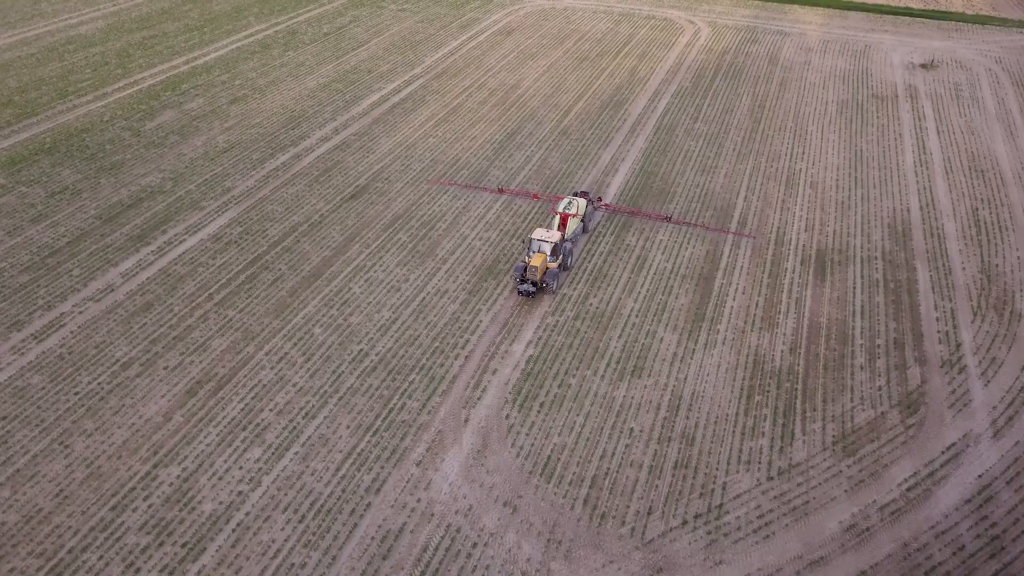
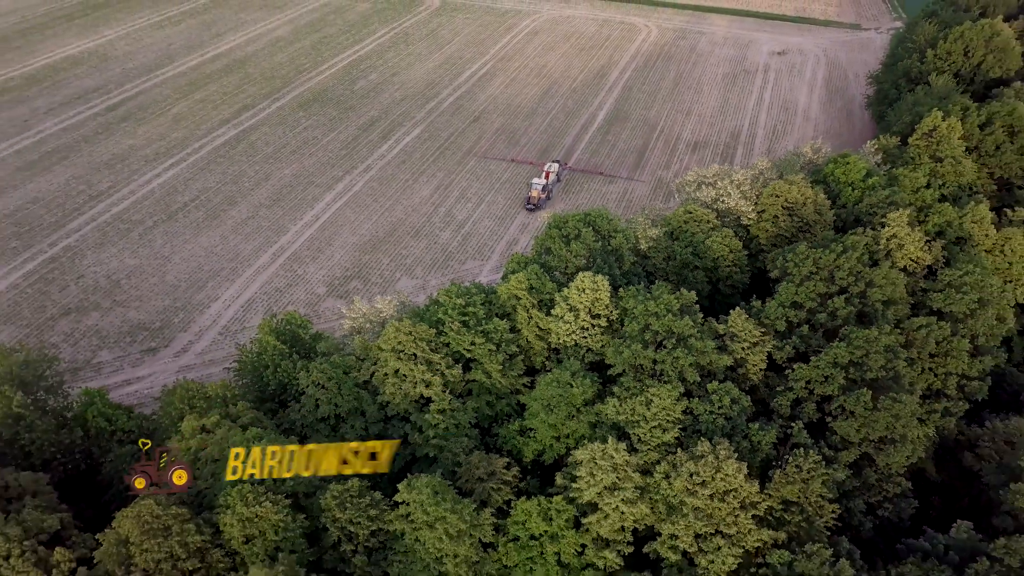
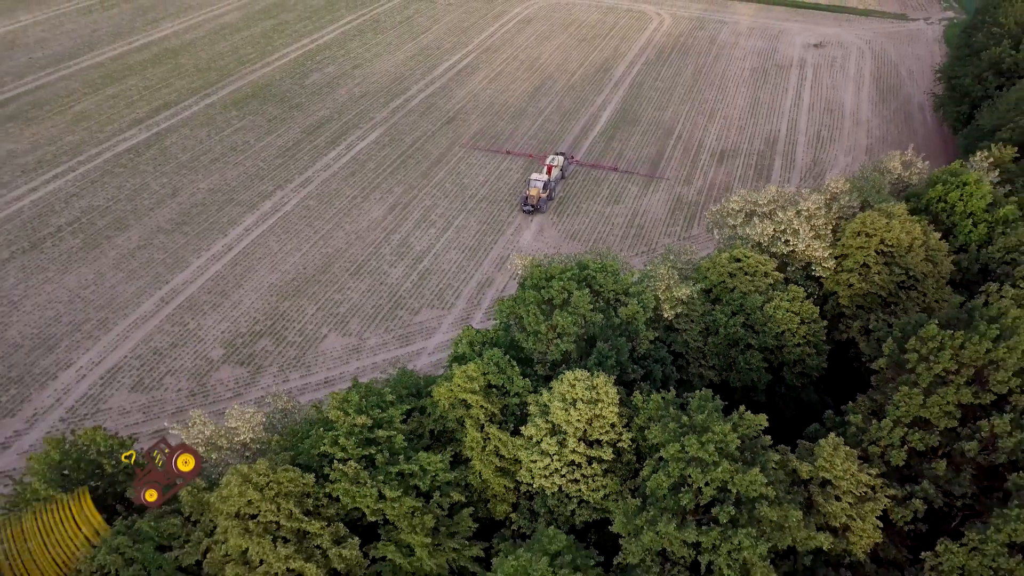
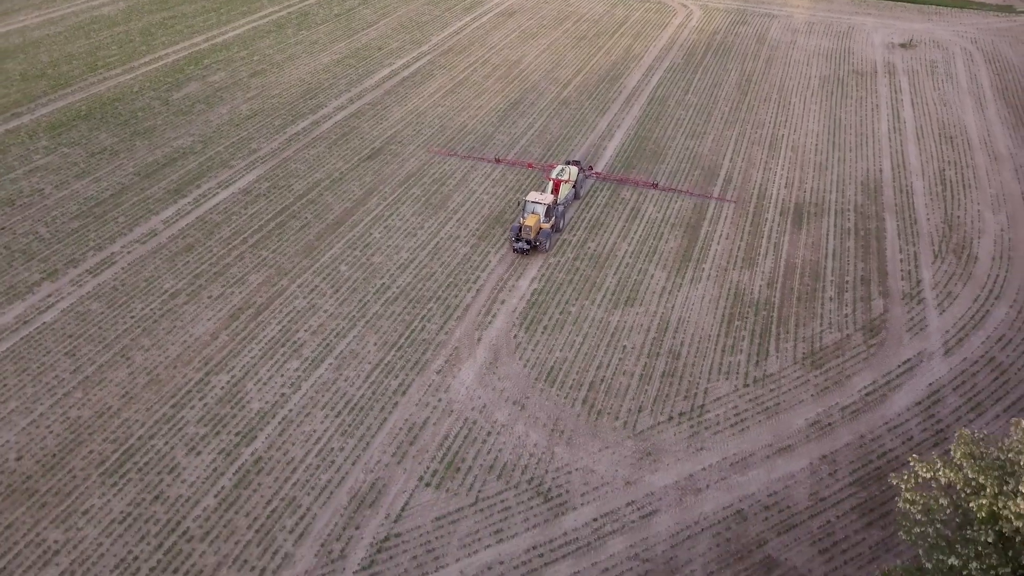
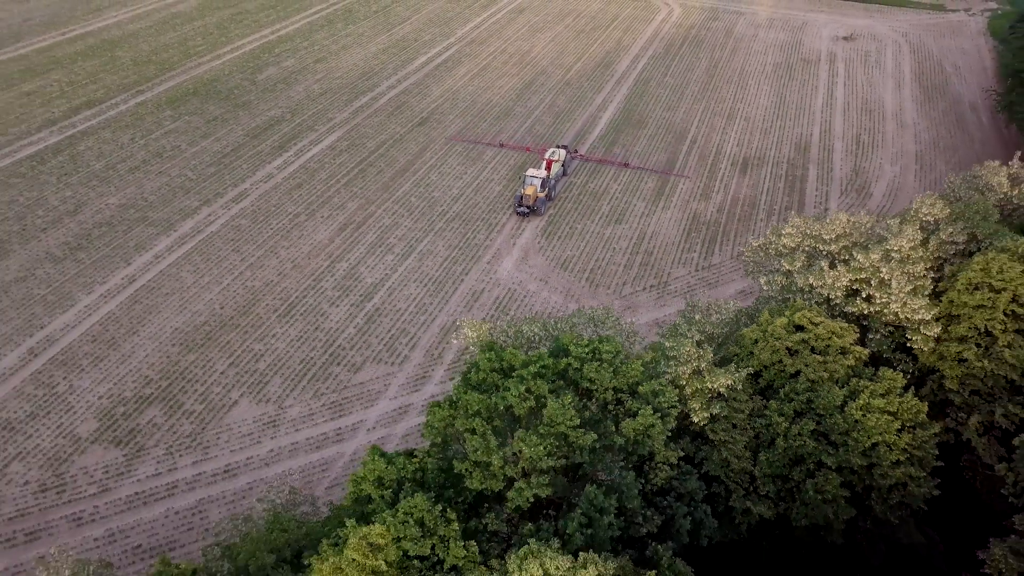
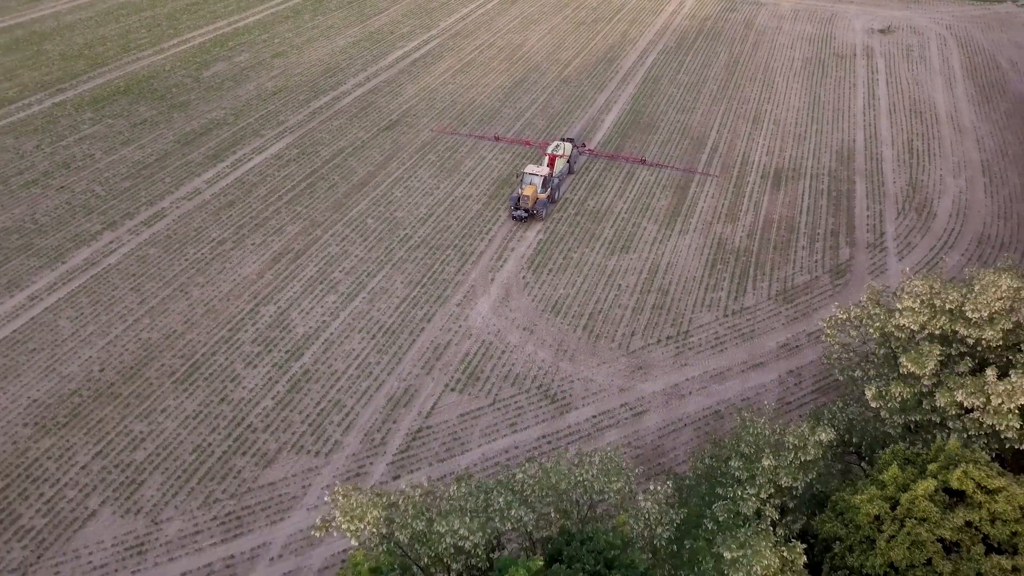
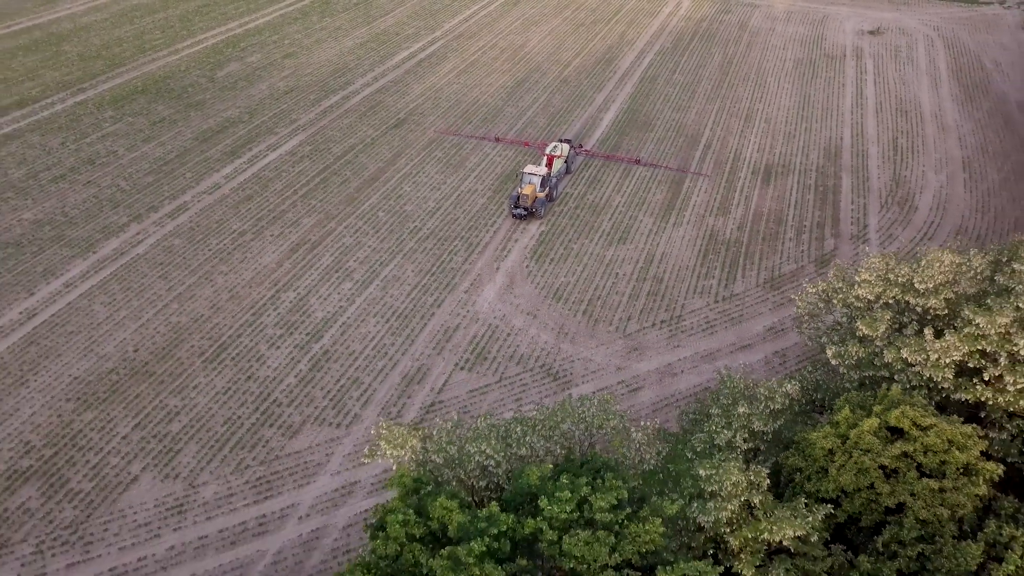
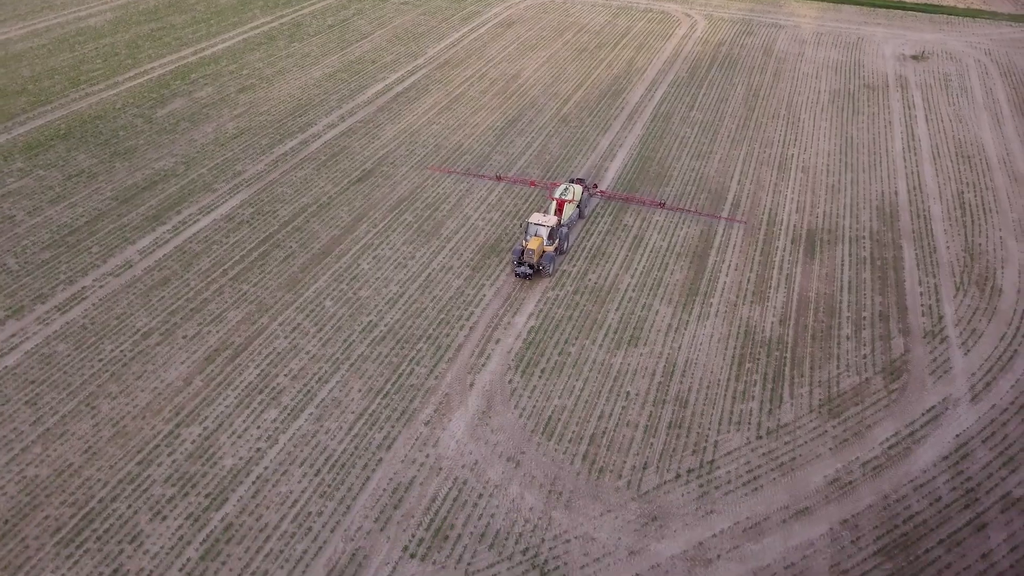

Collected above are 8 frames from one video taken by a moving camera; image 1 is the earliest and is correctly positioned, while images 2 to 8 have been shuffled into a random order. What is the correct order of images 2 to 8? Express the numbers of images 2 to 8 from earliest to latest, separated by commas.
8, 4, 6, 7, 5, 3, 2
